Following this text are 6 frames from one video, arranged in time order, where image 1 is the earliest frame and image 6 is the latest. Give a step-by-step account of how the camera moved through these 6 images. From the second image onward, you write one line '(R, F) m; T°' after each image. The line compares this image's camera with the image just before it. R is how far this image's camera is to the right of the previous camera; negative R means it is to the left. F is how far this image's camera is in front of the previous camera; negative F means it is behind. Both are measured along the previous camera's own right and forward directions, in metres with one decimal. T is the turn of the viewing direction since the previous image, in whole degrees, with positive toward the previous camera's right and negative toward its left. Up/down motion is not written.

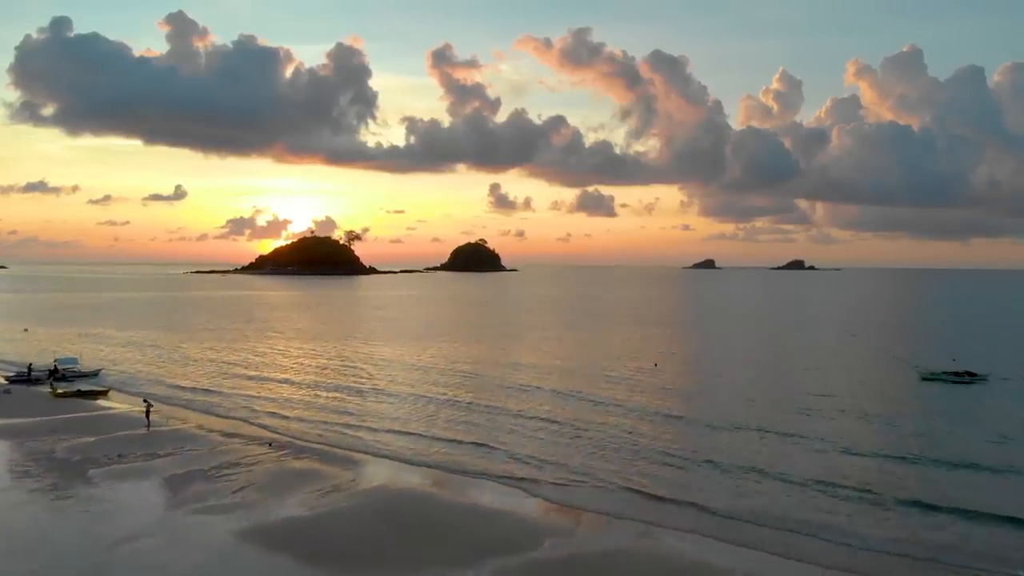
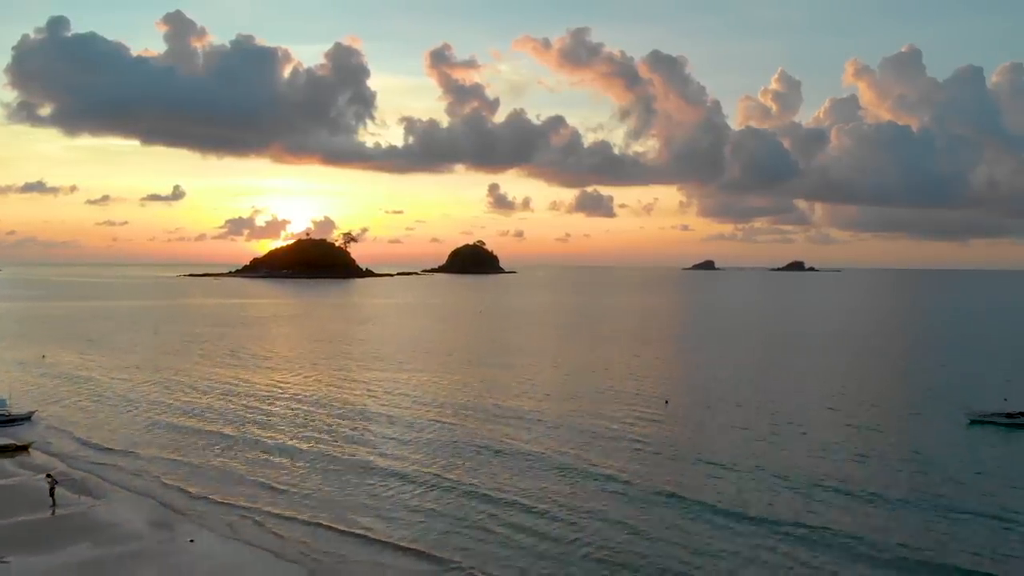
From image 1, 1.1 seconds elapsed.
(+0.3, +1.8) m; 0°
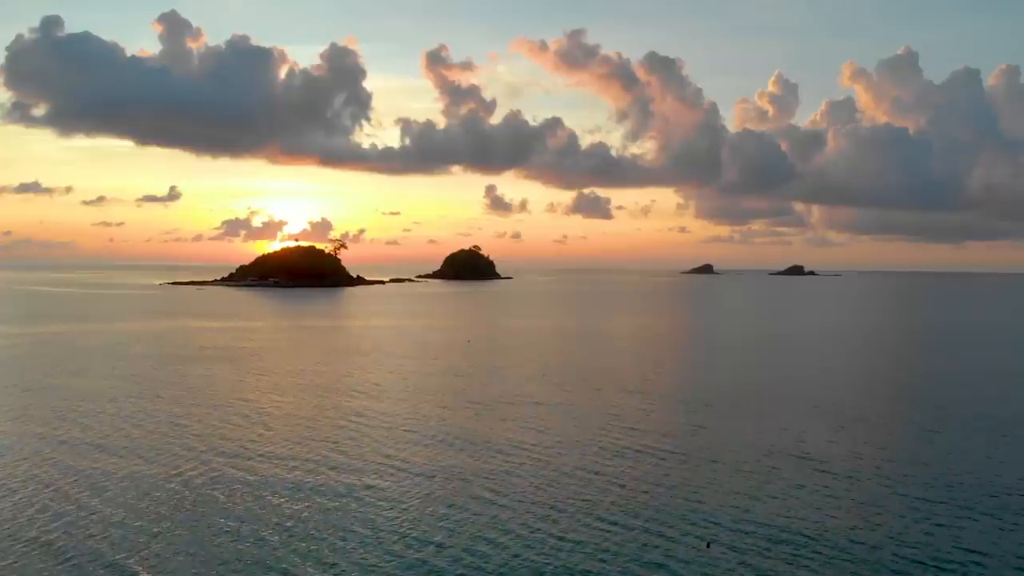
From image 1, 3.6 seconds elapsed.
(+0.1, +5.1) m; 0°
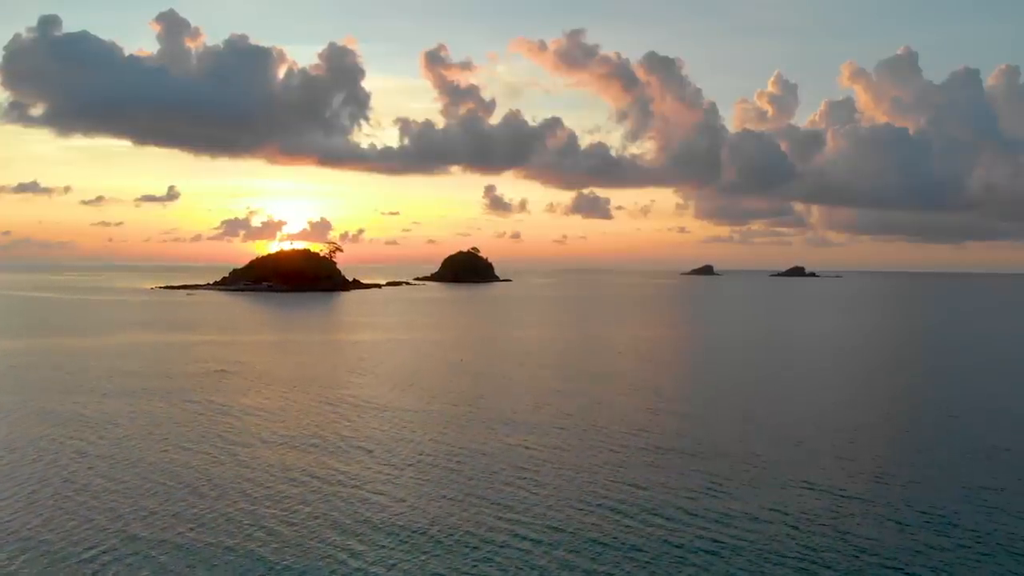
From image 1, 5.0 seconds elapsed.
(+0.1, +3.1) m; 0°
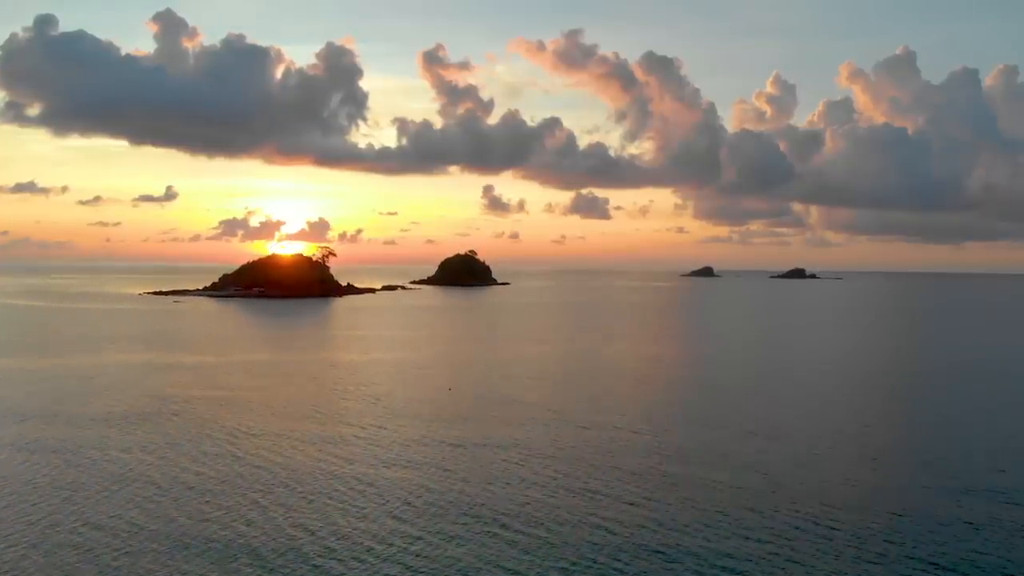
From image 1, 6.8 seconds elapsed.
(+0.1, +3.7) m; 0°
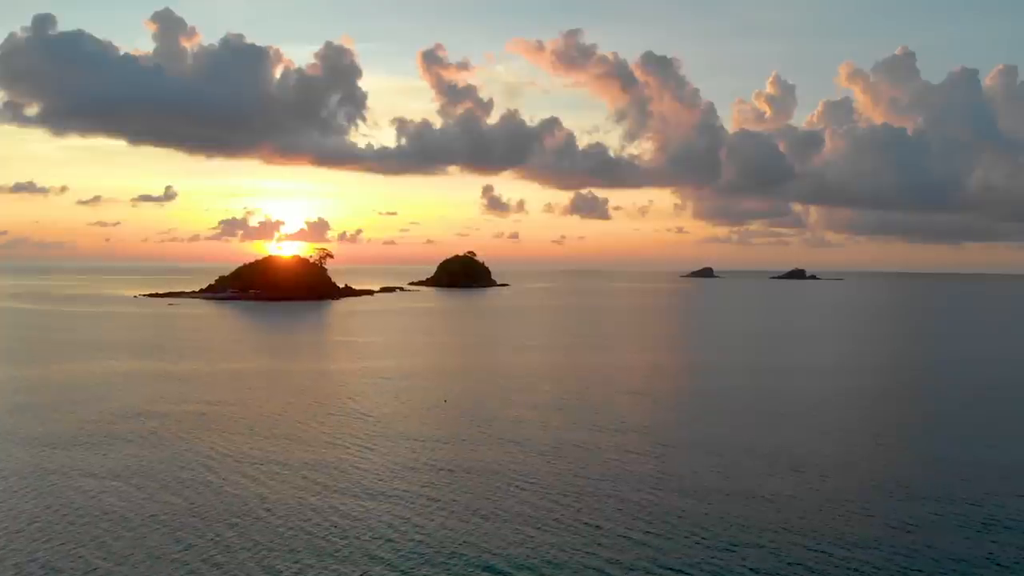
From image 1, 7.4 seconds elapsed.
(0.0, +1.4) m; 0°
